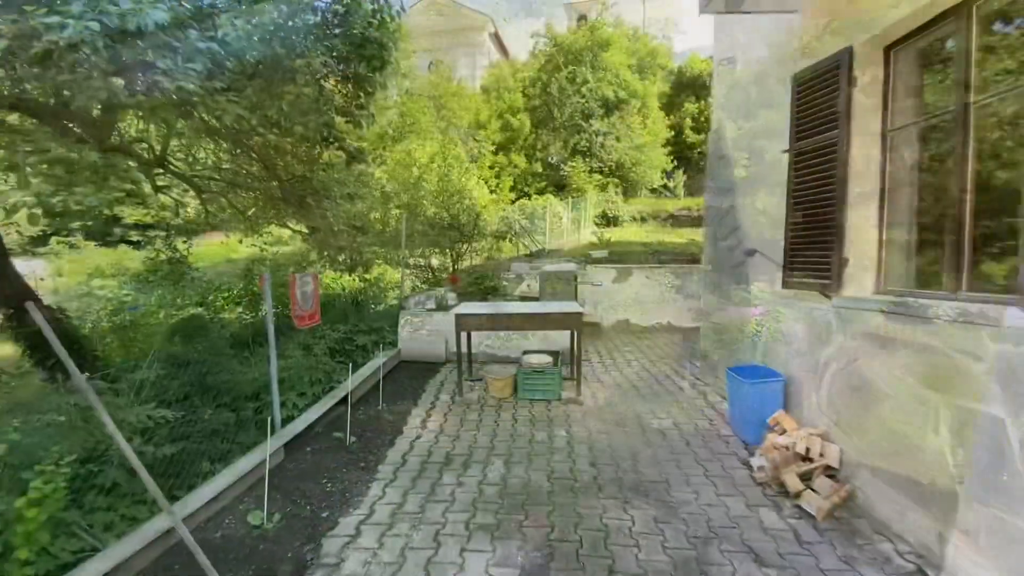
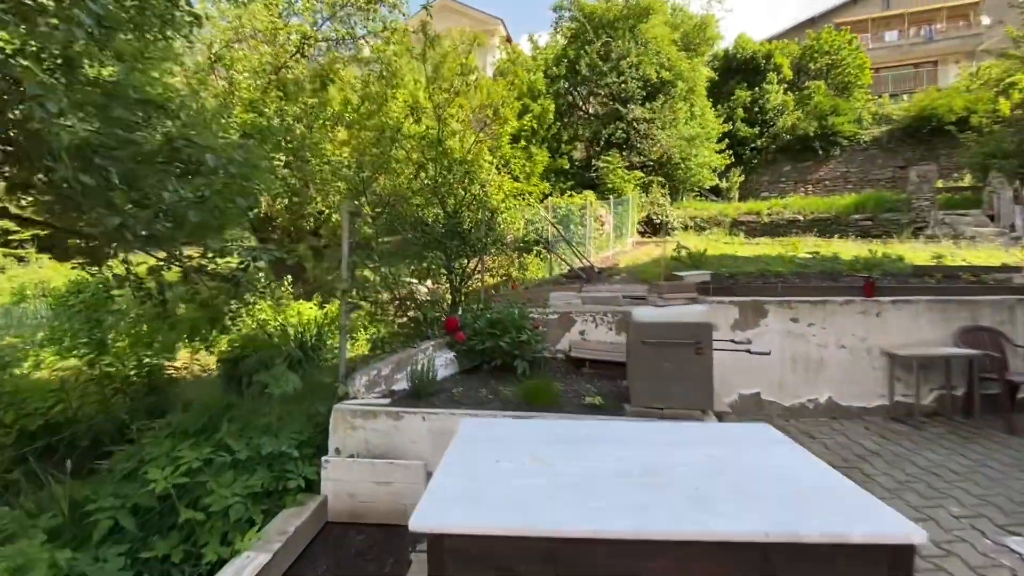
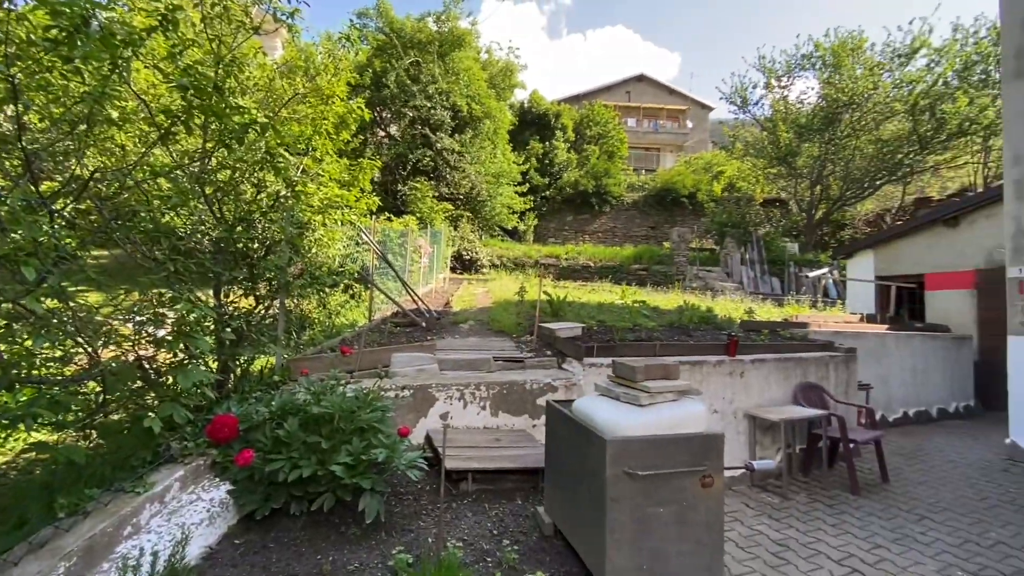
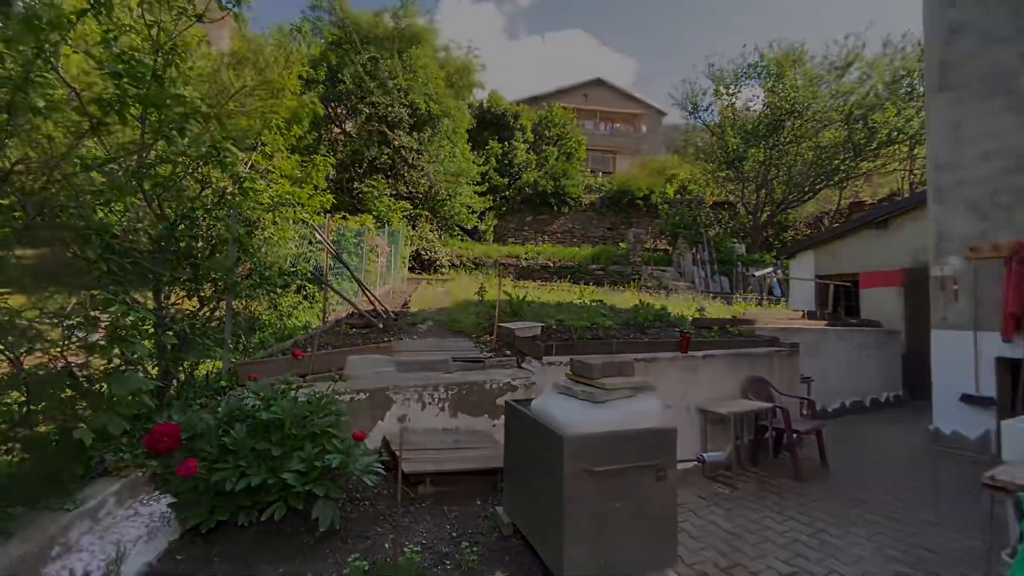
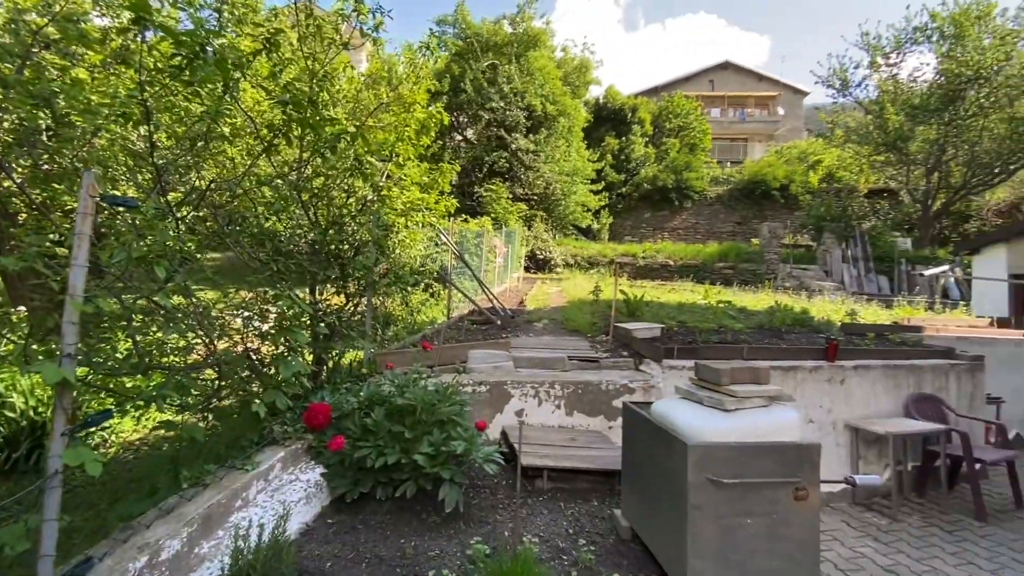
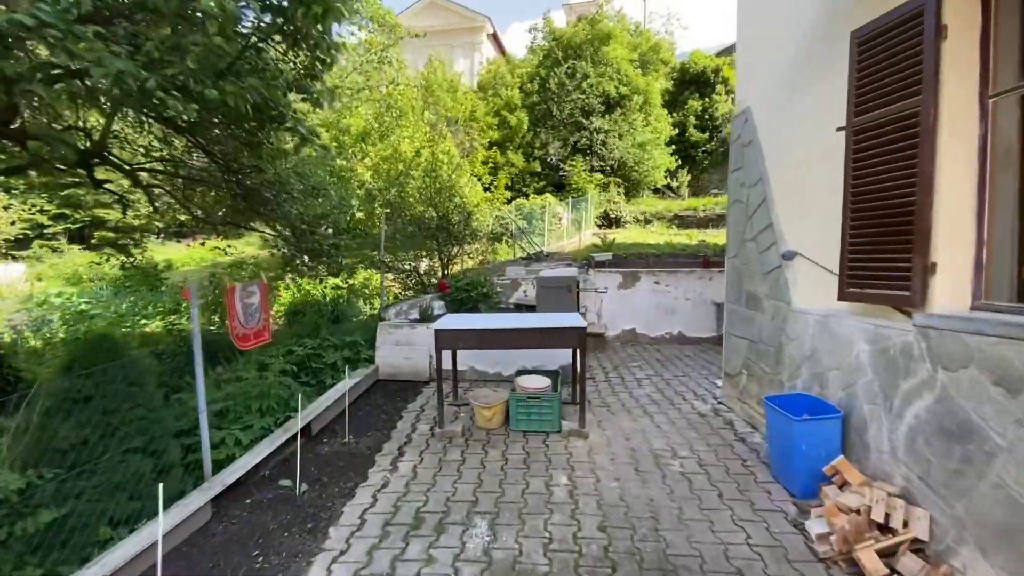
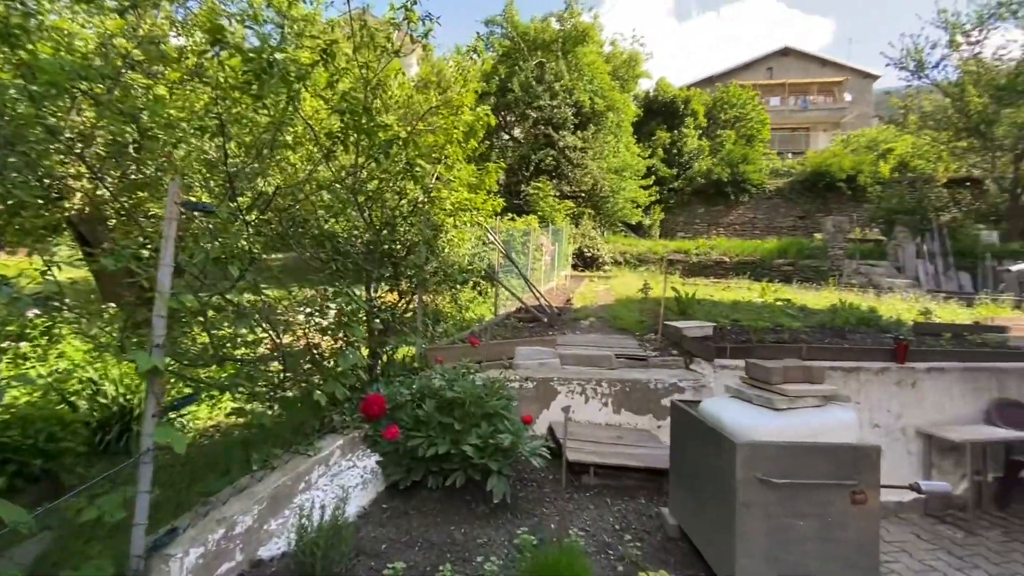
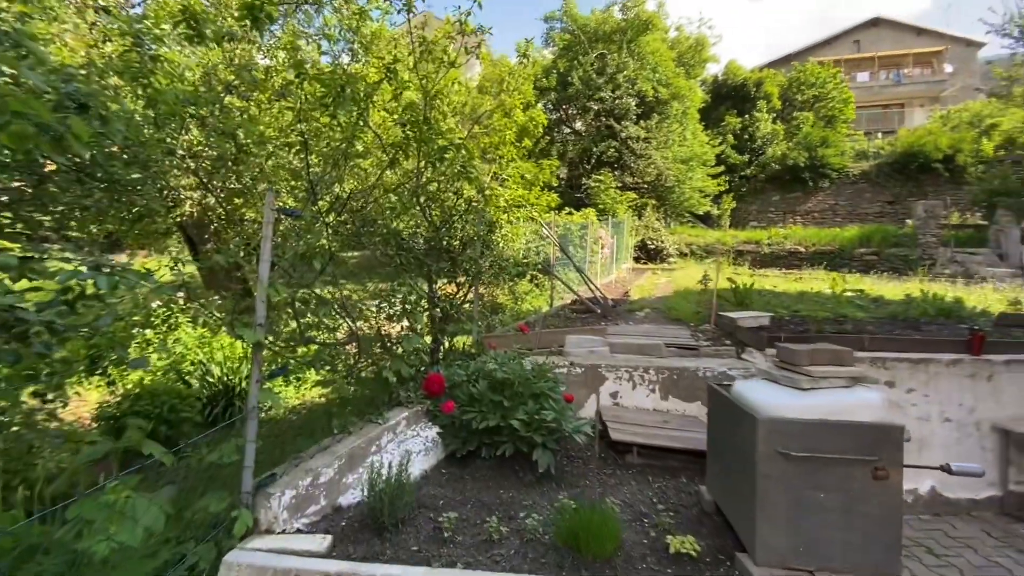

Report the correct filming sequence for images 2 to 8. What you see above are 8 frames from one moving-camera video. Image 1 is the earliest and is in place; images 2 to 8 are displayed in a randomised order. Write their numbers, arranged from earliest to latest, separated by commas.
6, 2, 8, 7, 5, 3, 4
